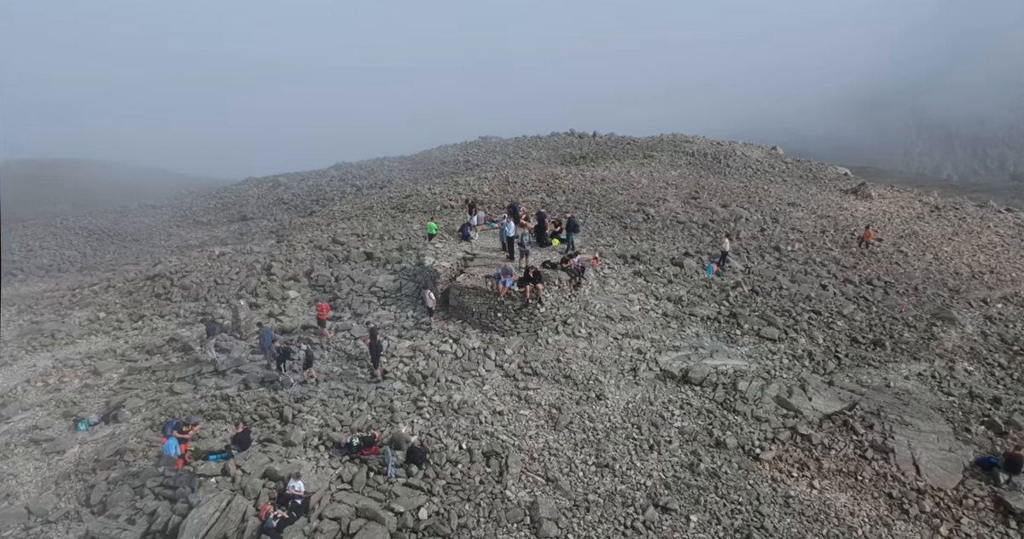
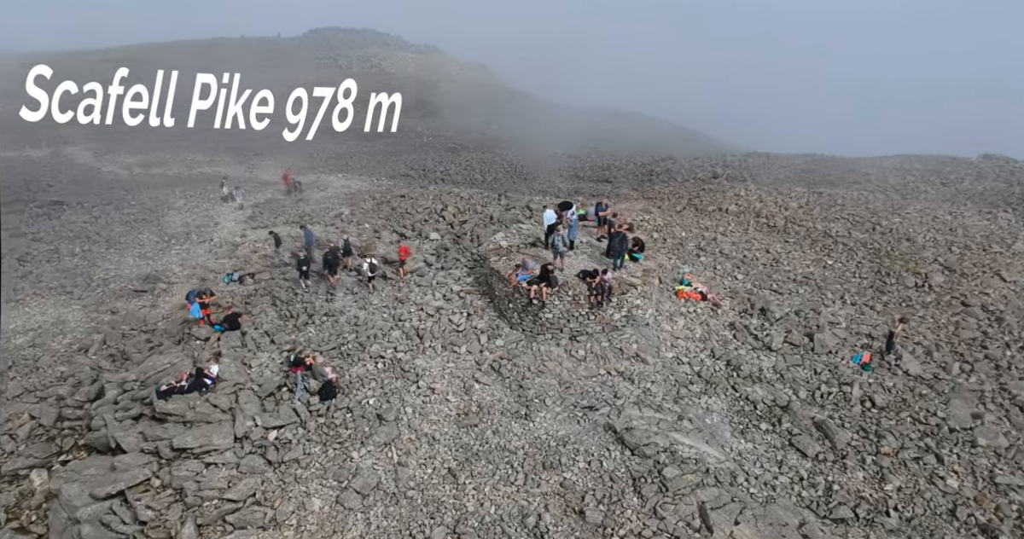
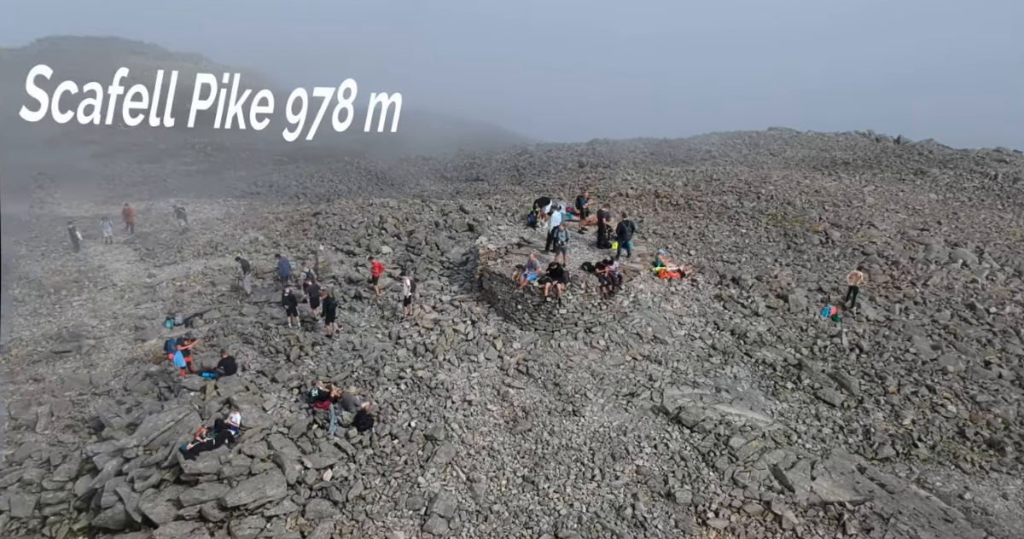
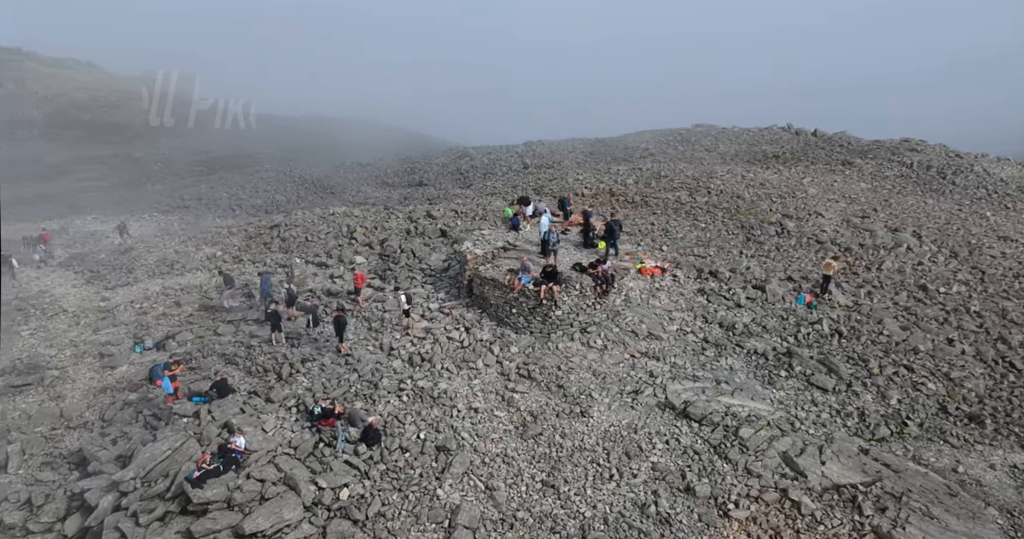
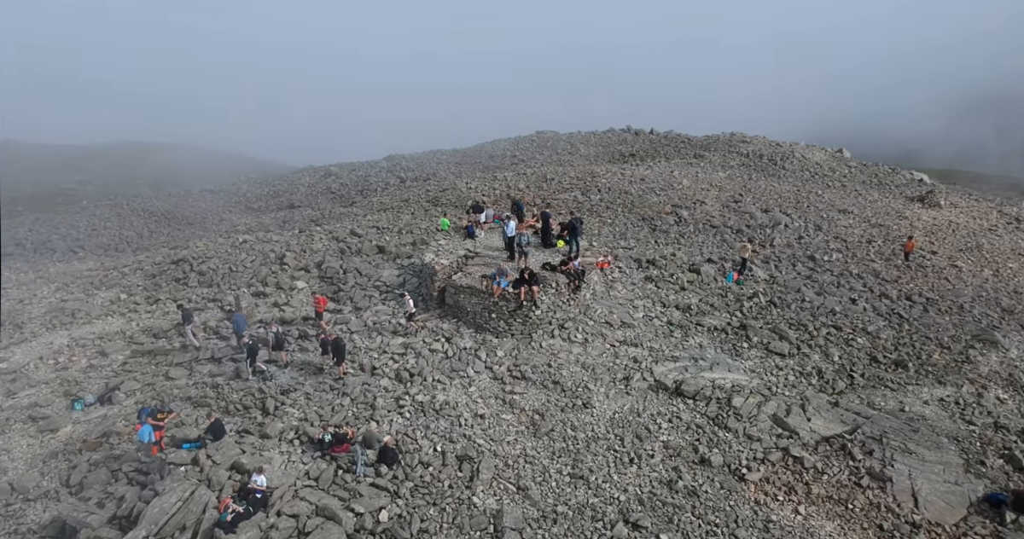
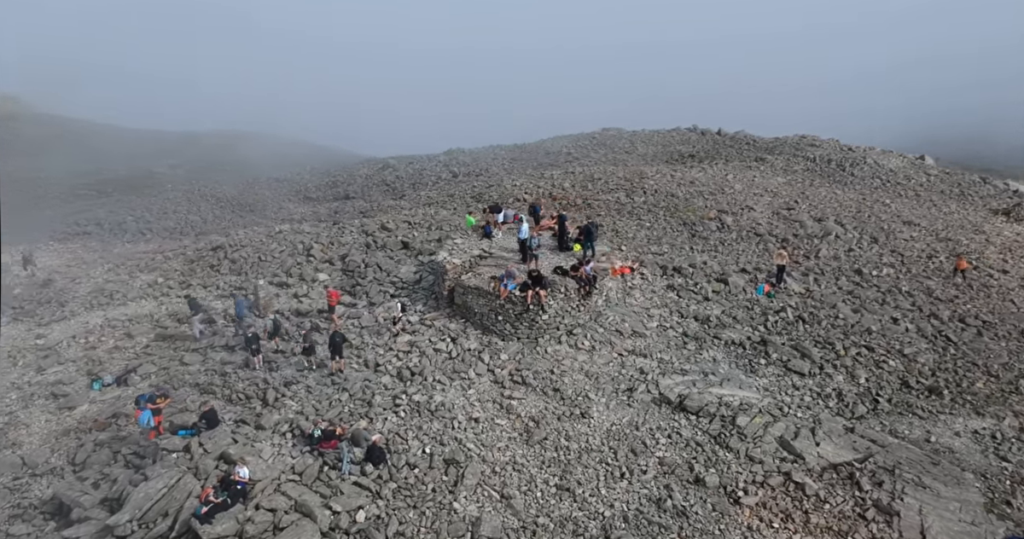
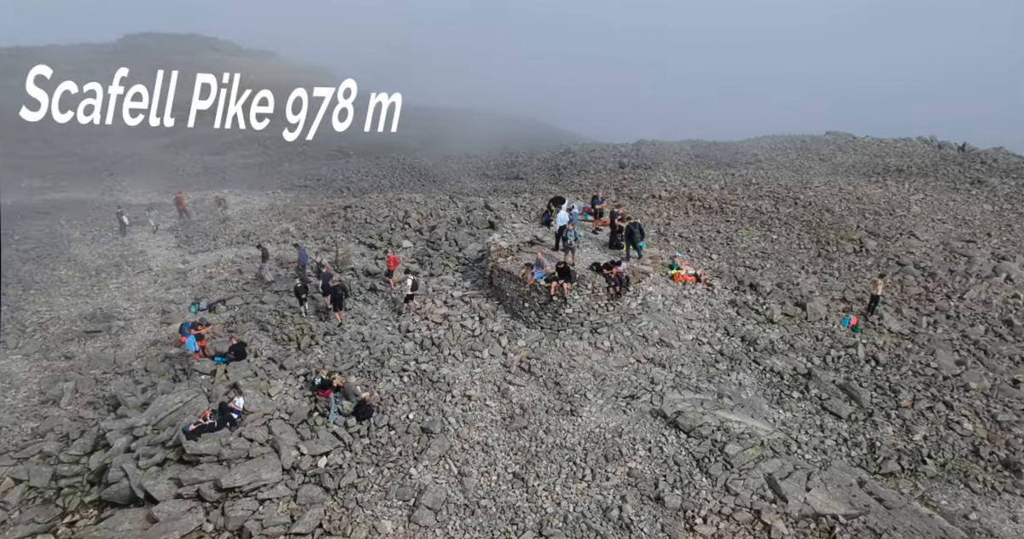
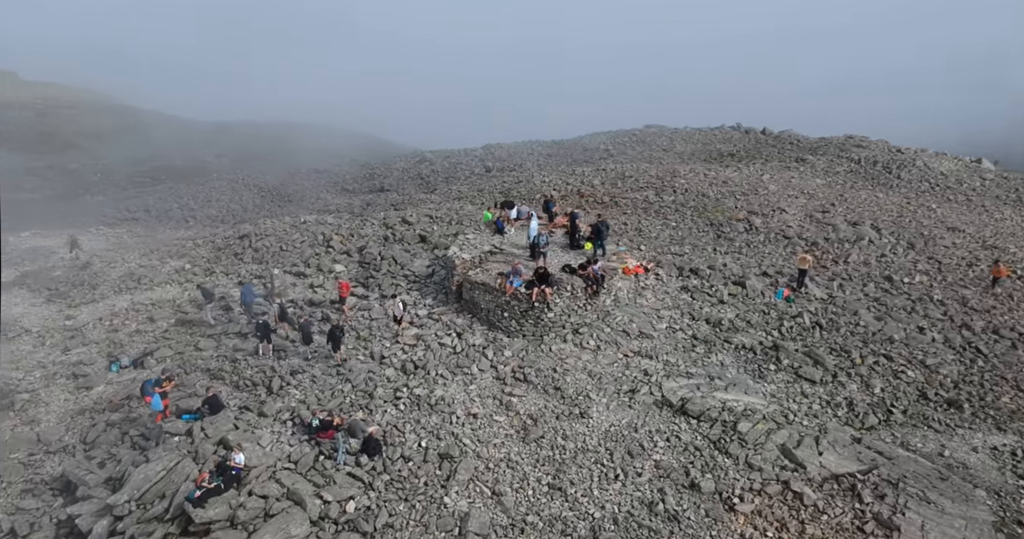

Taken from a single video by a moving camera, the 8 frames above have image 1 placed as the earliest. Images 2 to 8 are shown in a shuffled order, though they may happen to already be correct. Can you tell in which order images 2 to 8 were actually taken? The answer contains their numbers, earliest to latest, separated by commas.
5, 6, 8, 4, 3, 7, 2
